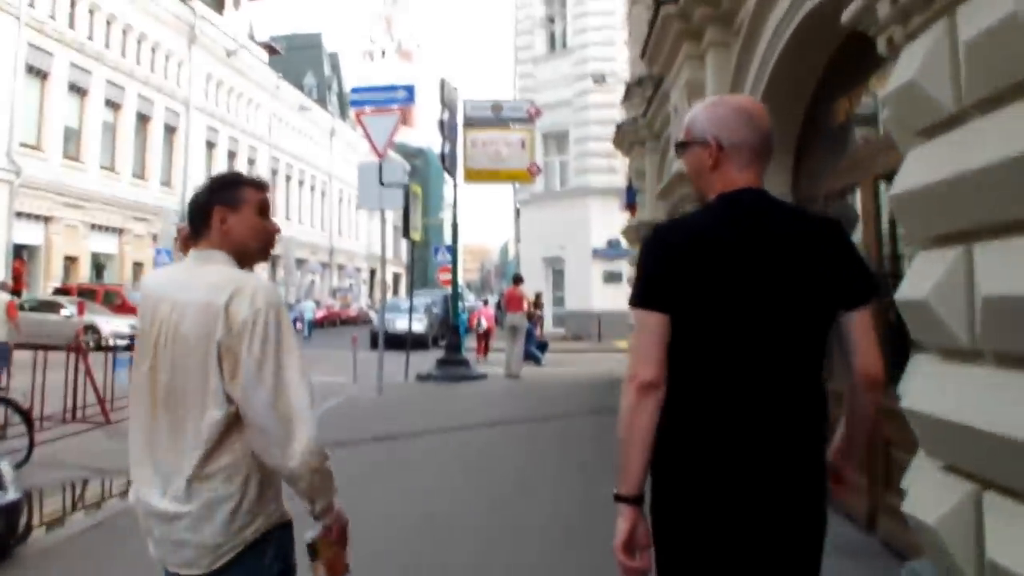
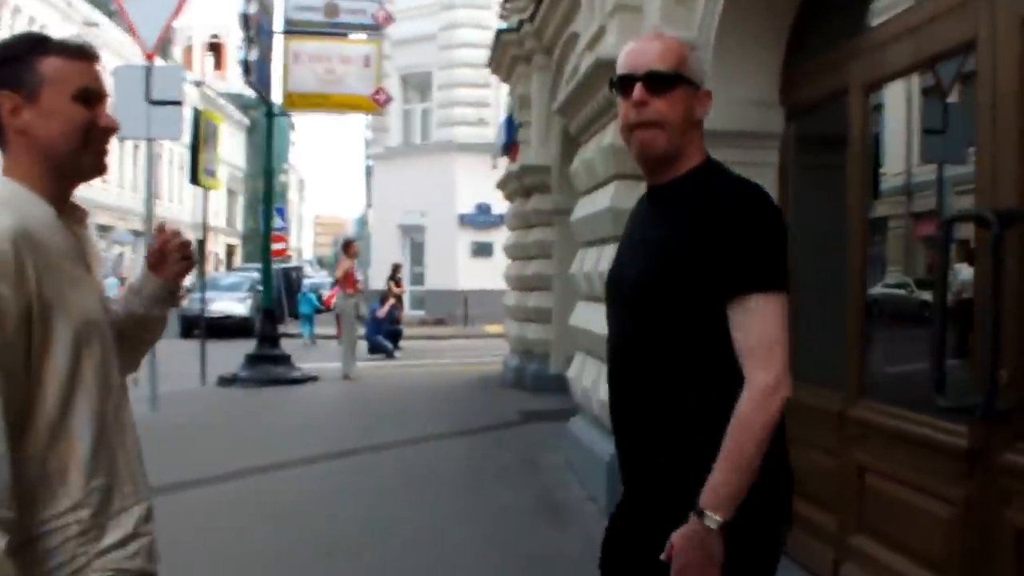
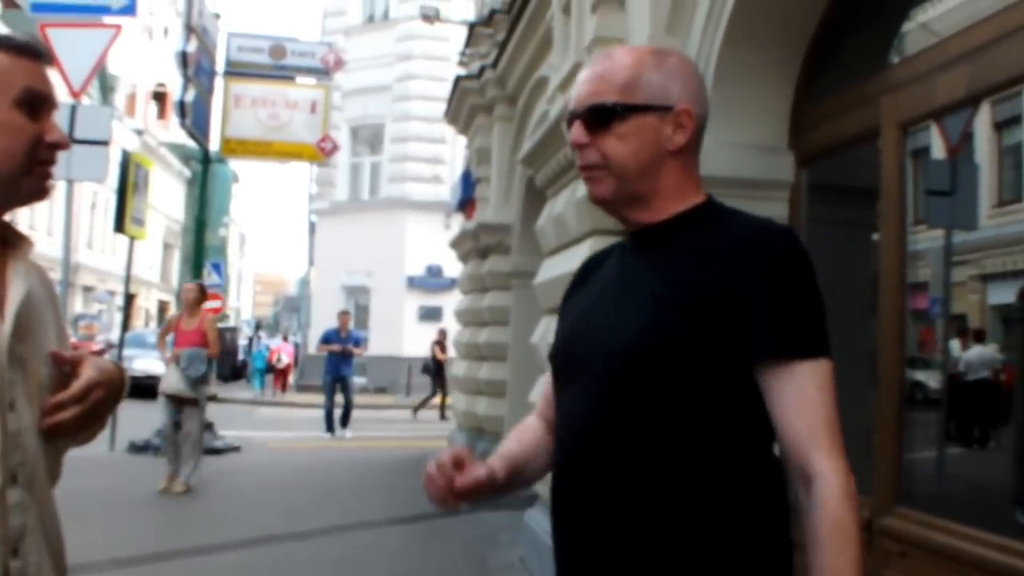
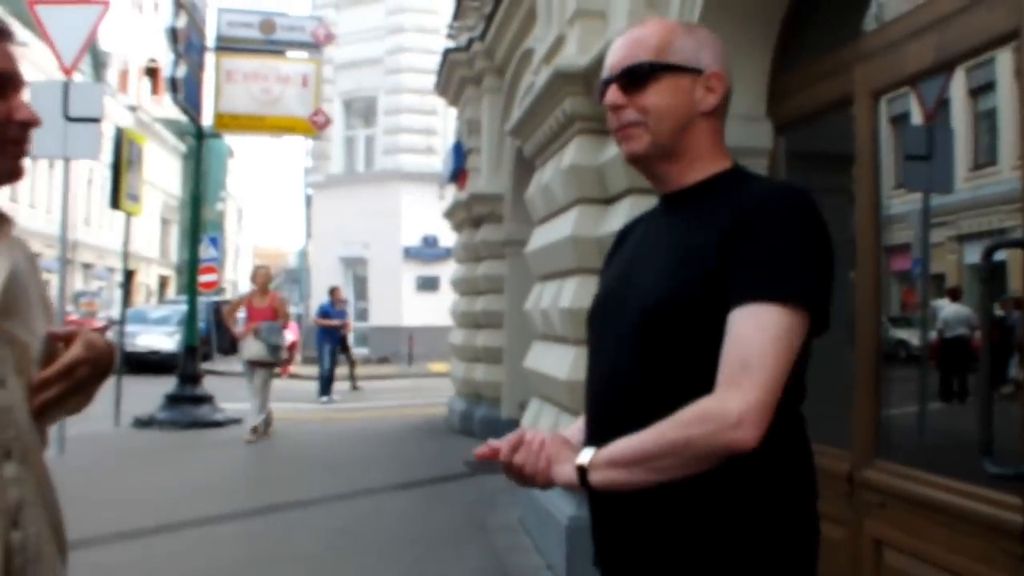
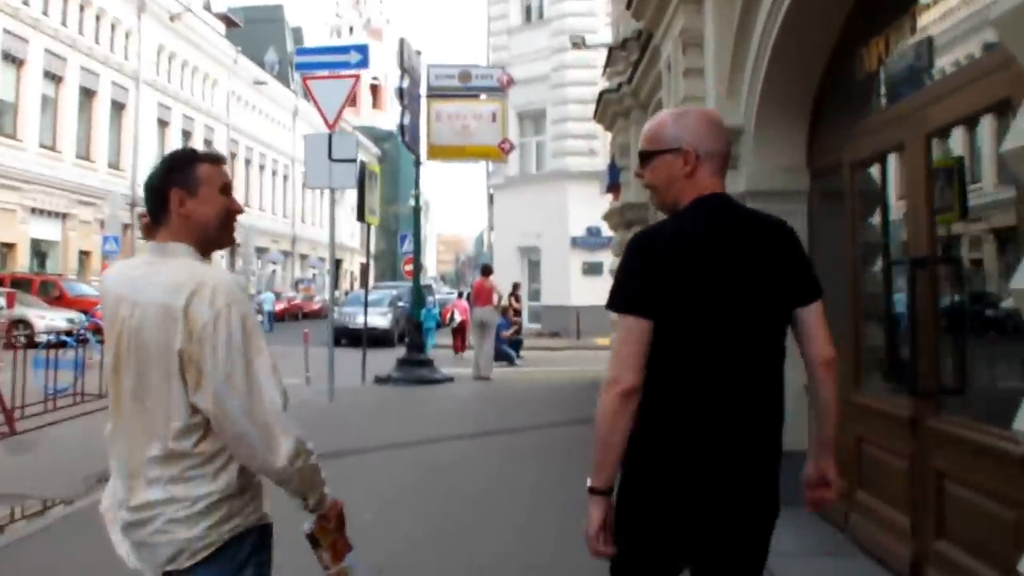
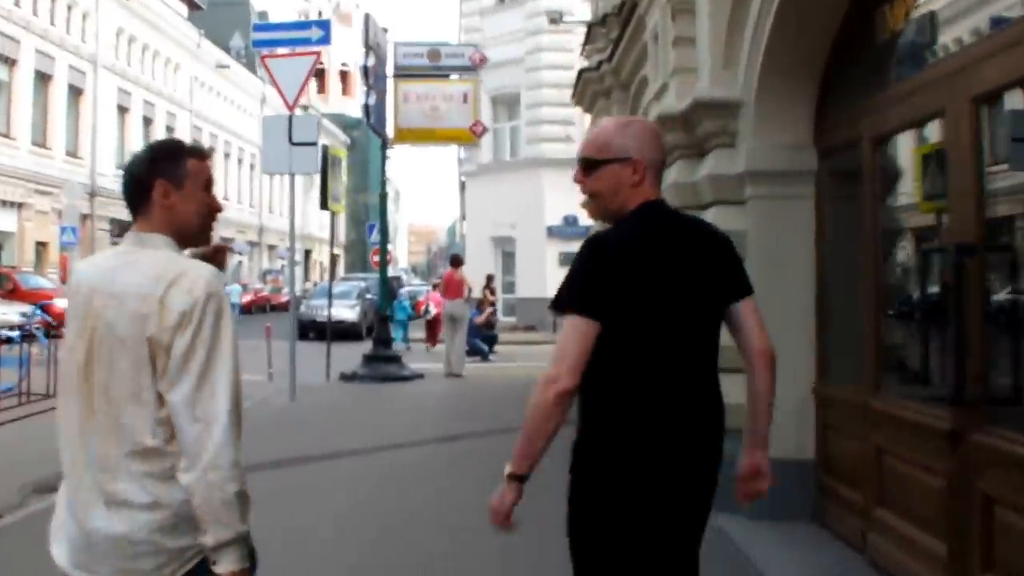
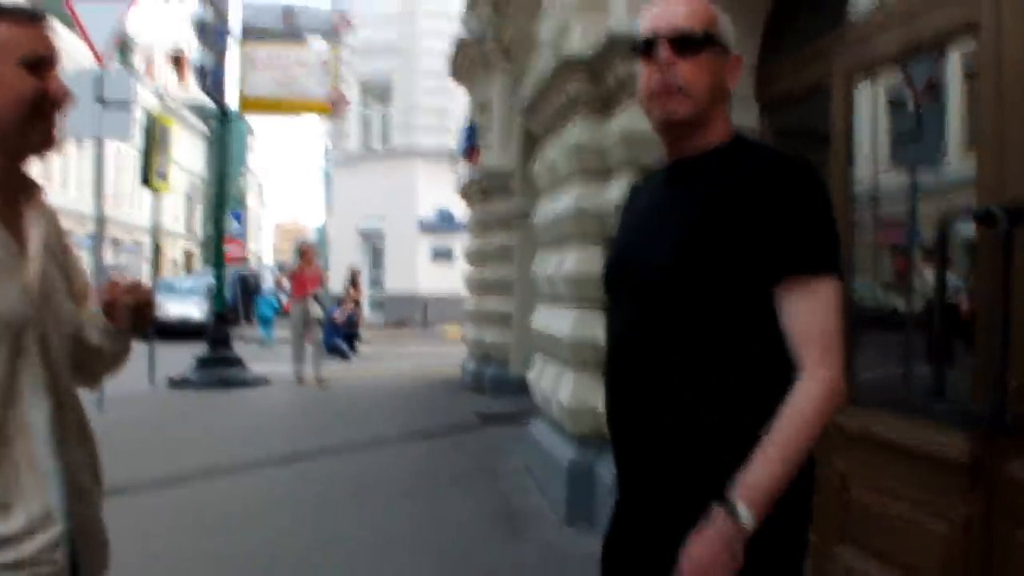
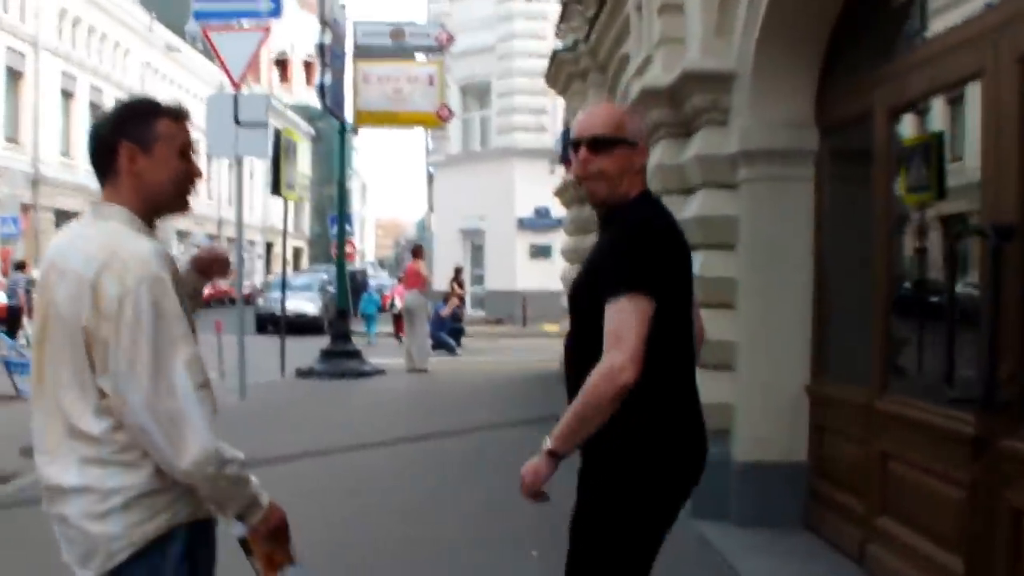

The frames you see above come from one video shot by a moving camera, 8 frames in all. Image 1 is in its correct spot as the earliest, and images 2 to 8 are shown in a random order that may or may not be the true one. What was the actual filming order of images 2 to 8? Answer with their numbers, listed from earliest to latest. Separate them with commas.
5, 6, 8, 2, 7, 4, 3
